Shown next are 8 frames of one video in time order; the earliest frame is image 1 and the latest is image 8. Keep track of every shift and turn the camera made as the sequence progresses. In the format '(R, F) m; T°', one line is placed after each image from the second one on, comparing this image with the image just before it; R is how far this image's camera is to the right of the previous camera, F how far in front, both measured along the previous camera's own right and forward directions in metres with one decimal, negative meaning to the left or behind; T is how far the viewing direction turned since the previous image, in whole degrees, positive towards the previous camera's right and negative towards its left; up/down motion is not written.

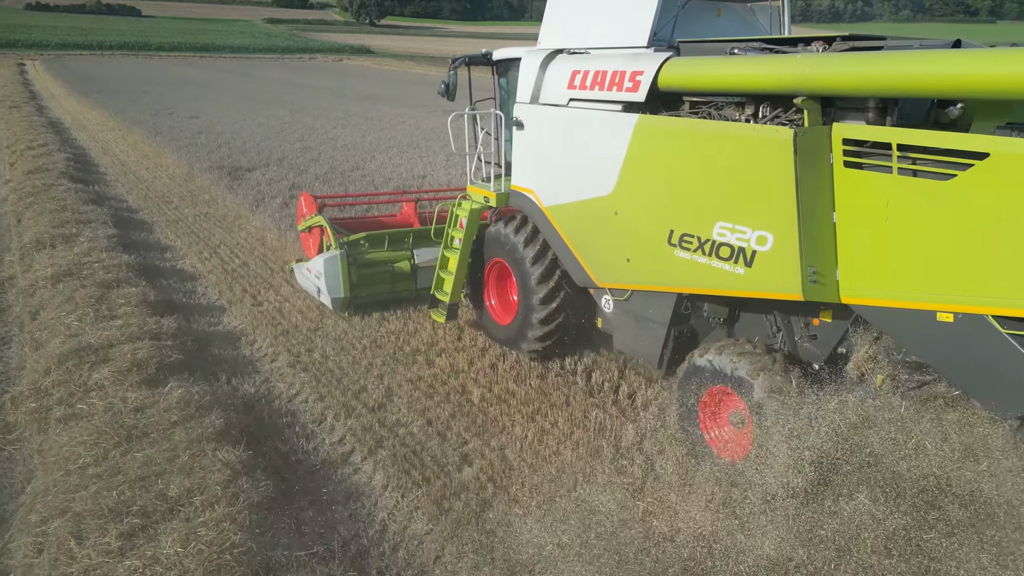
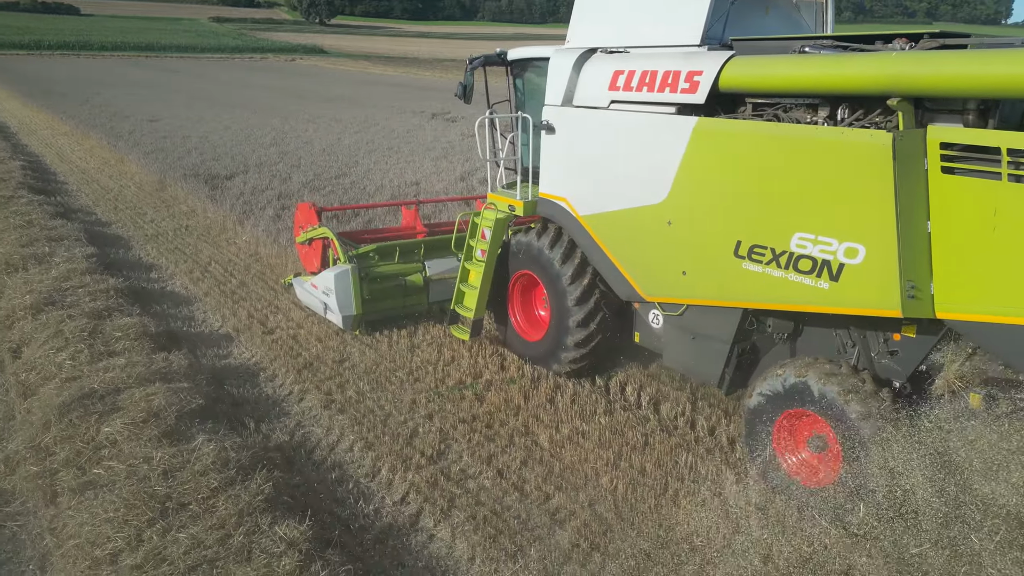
(-0.6, +0.5) m; +3°
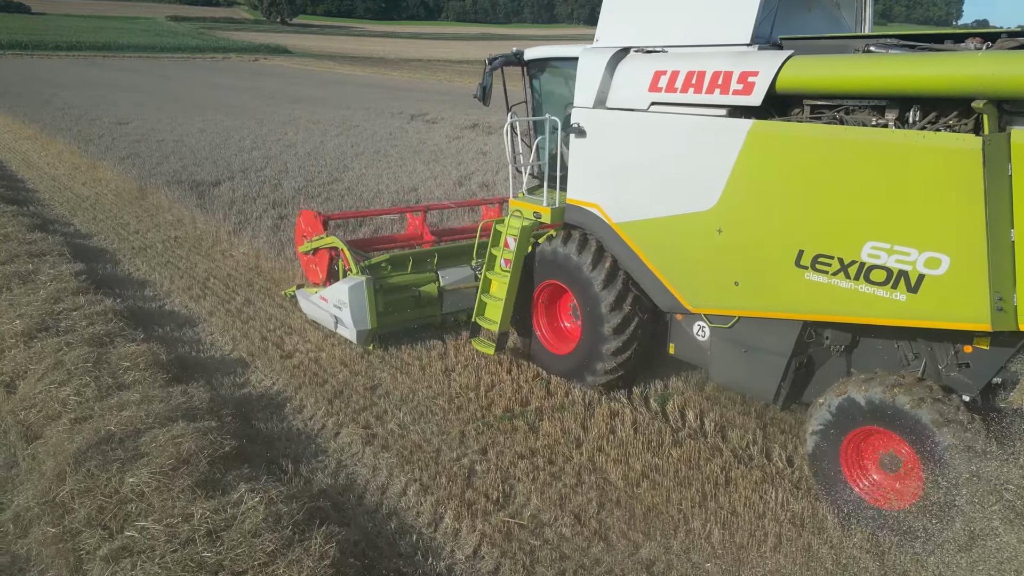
(-0.5, +0.4) m; +3°
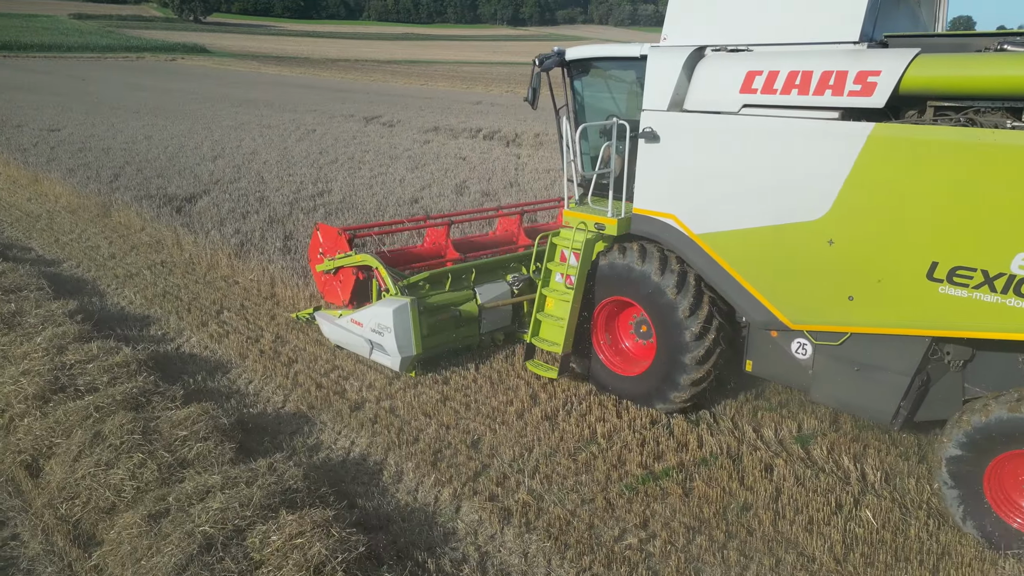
(-1.0, +0.7) m; +5°
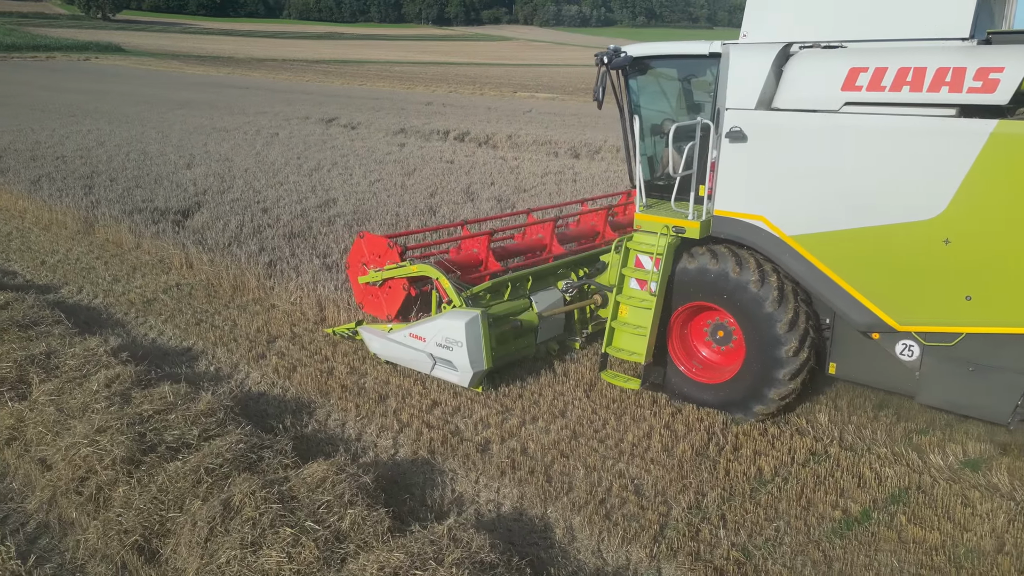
(-1.1, +0.5) m; +5°
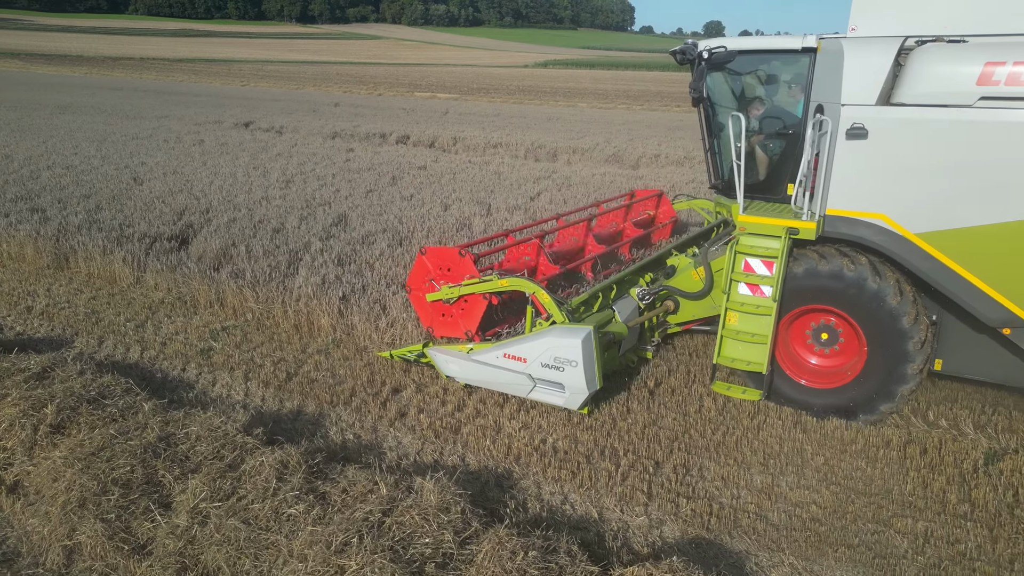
(-1.7, +0.8) m; +9°
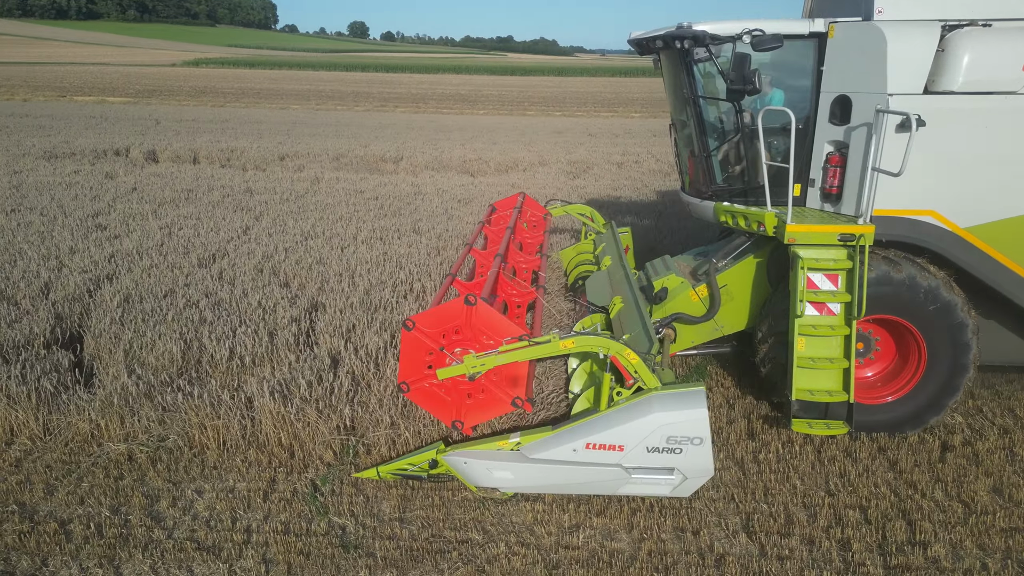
(-2.5, +2.0) m; +25°
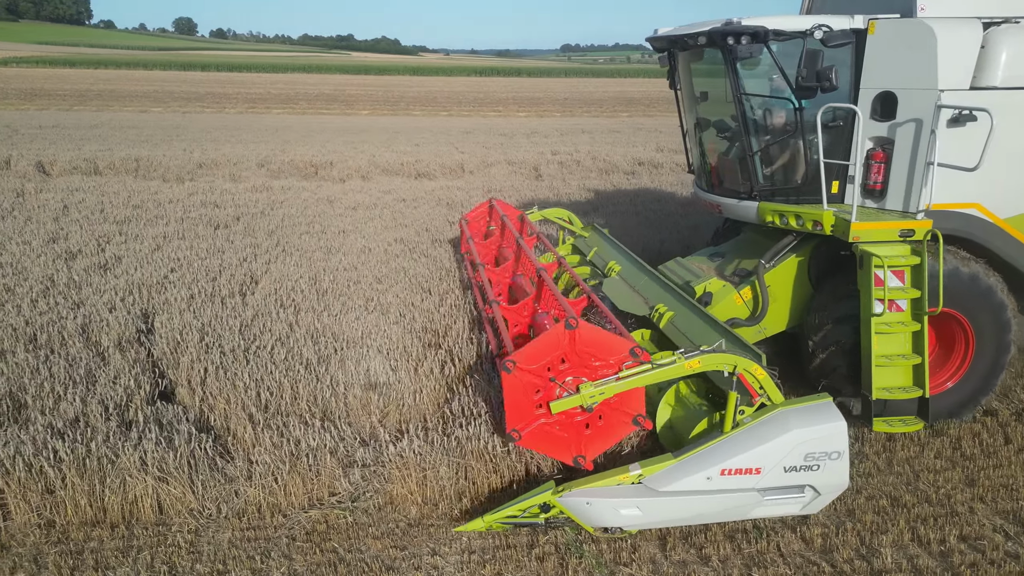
(-1.6, +0.4) m; +11°
